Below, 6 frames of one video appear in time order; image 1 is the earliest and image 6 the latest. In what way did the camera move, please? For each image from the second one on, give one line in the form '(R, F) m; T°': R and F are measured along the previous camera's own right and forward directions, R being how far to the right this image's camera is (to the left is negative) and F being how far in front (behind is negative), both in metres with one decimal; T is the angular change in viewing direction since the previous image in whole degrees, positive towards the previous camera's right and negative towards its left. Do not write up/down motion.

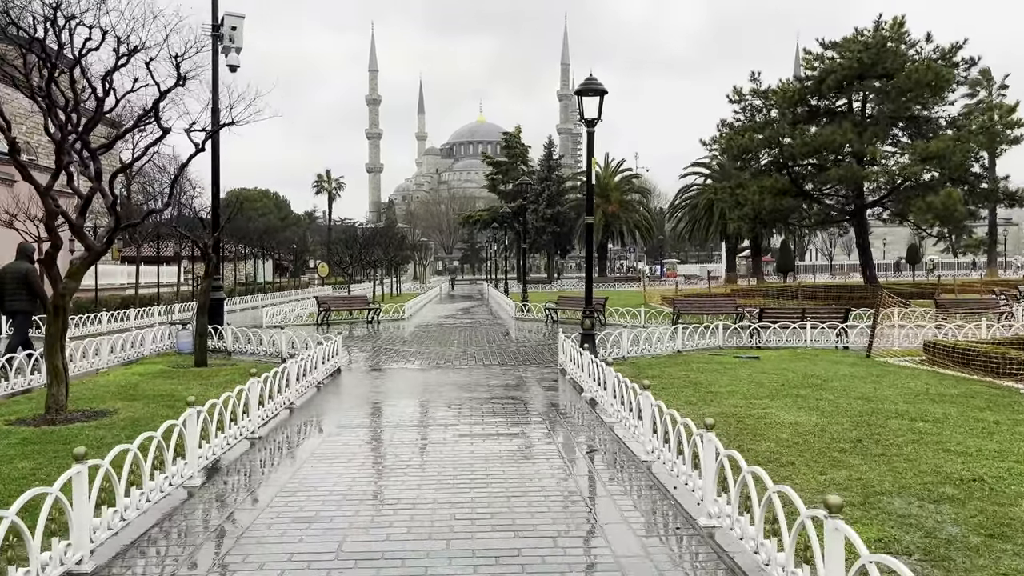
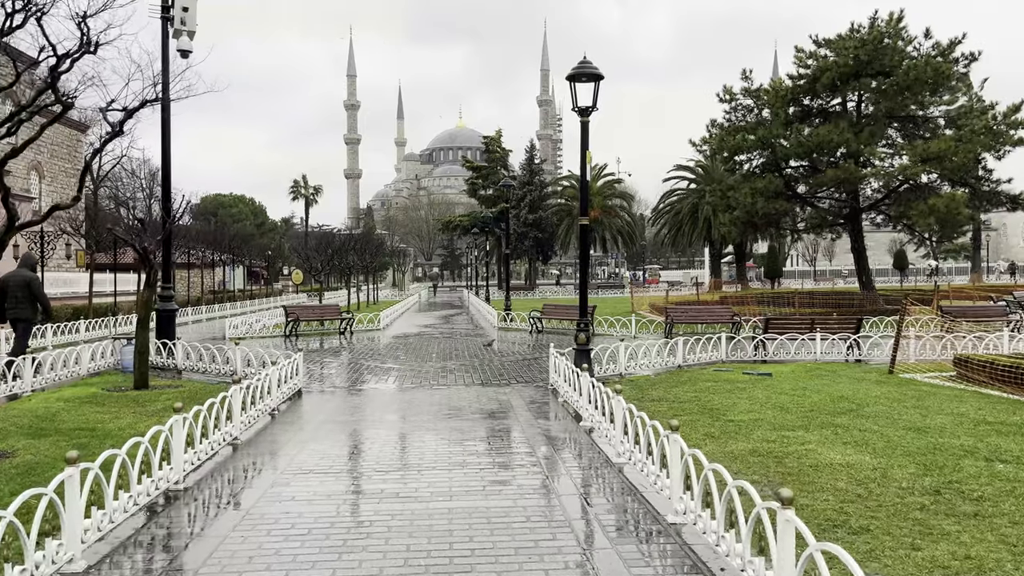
(-0.1, +1.3) m; +1°
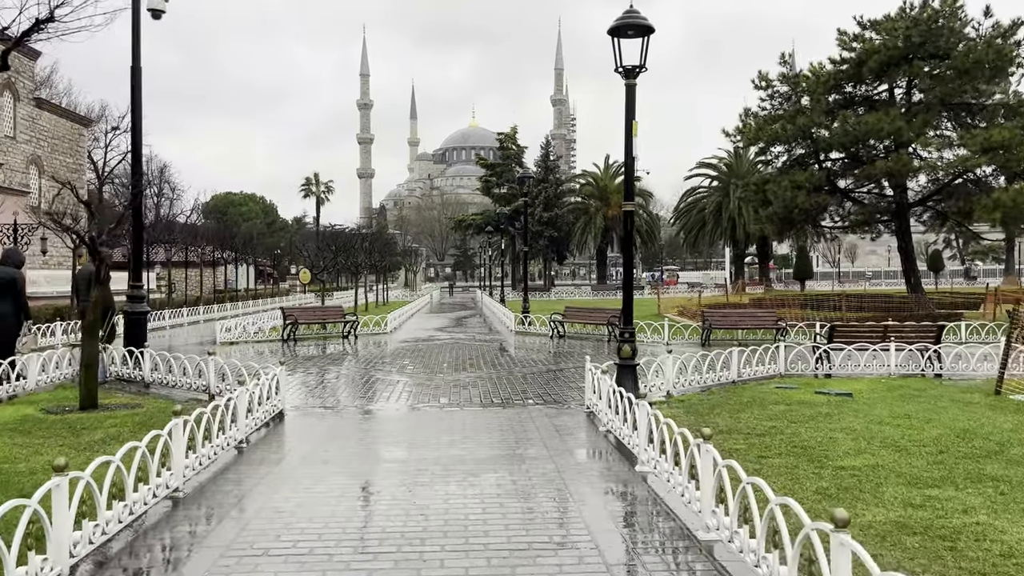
(-0.2, +1.8) m; -1°
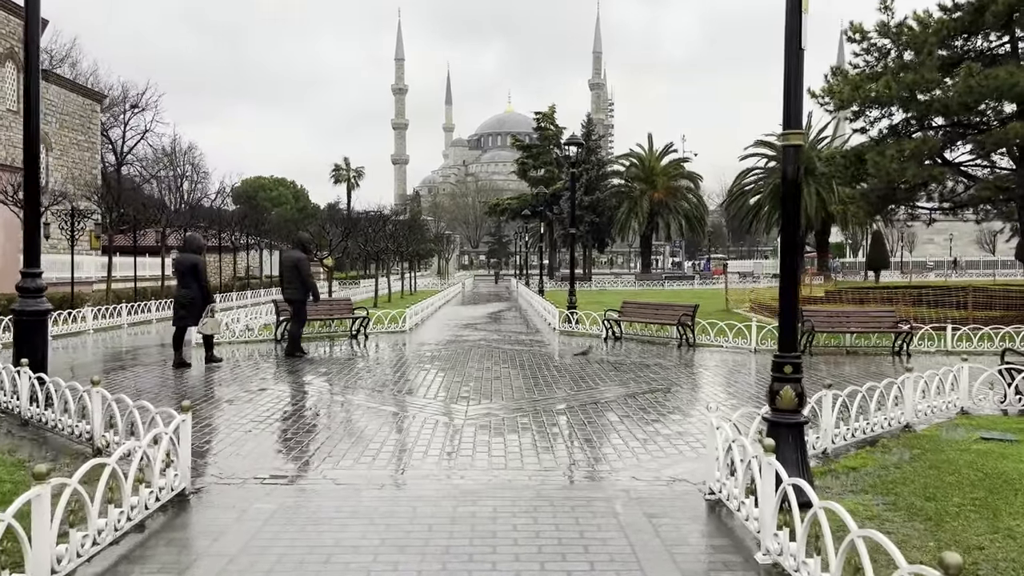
(-0.2, +3.5) m; -2°
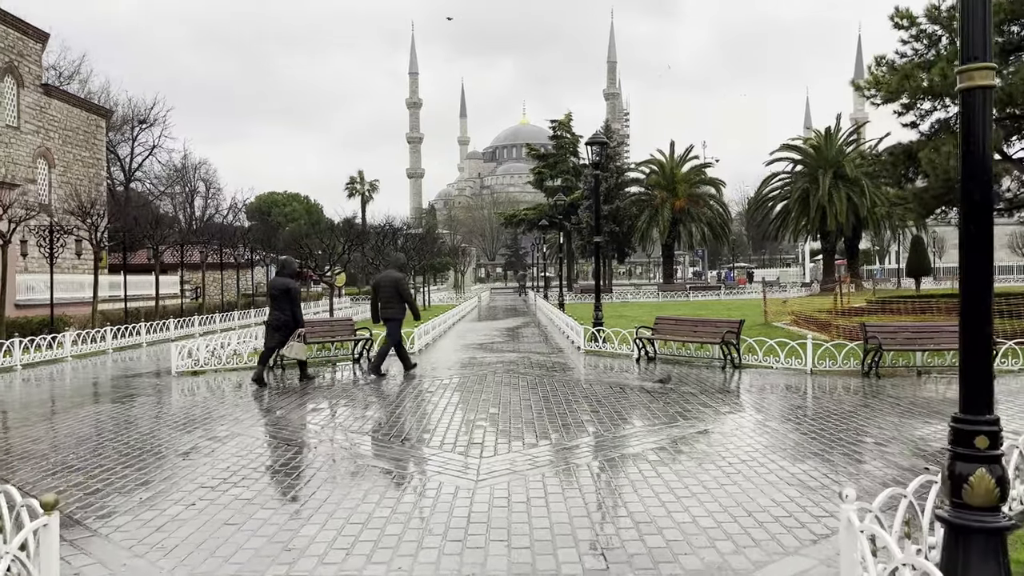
(0.0, +1.6) m; -1°
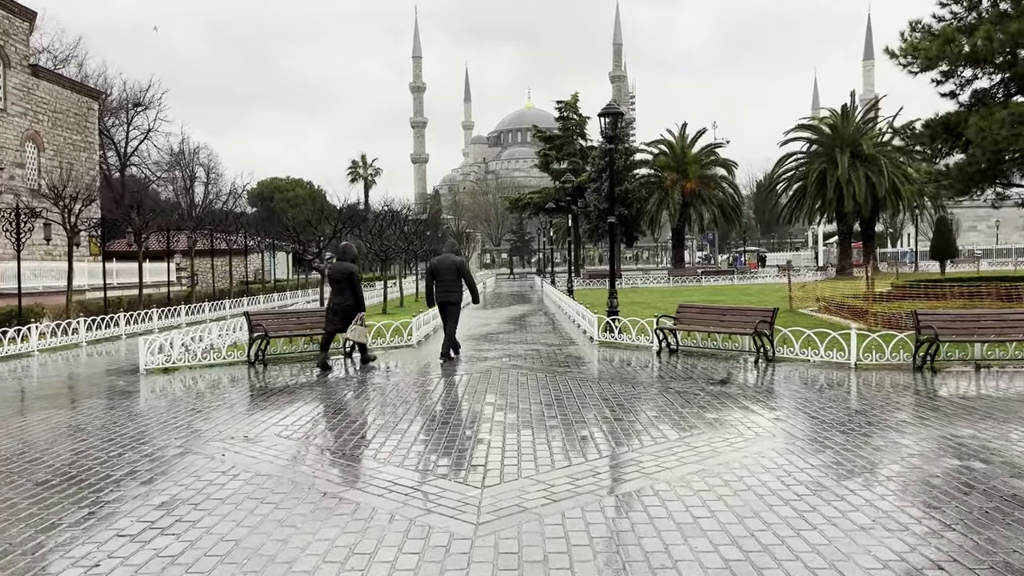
(0.0, +1.3) m; 0°
